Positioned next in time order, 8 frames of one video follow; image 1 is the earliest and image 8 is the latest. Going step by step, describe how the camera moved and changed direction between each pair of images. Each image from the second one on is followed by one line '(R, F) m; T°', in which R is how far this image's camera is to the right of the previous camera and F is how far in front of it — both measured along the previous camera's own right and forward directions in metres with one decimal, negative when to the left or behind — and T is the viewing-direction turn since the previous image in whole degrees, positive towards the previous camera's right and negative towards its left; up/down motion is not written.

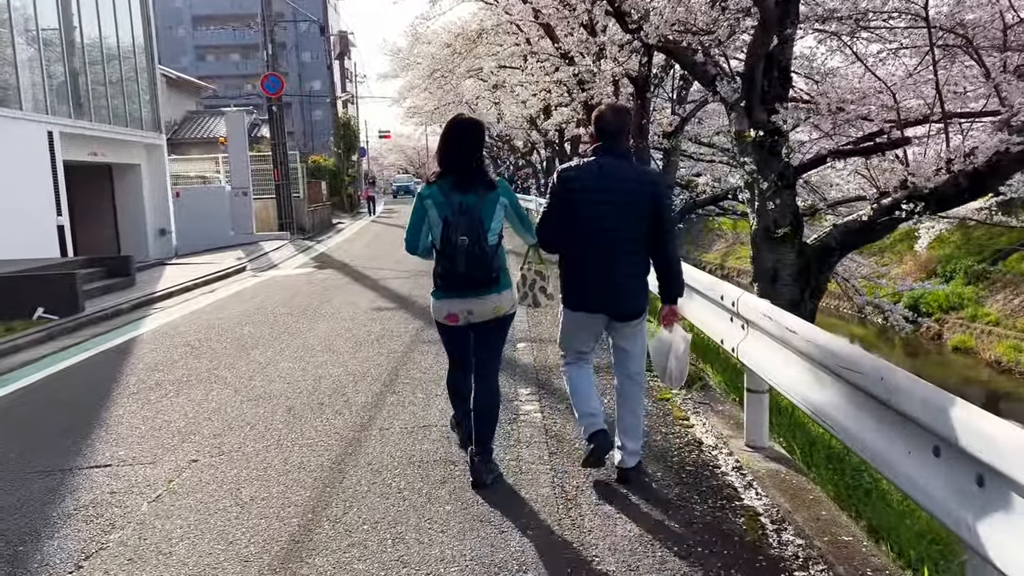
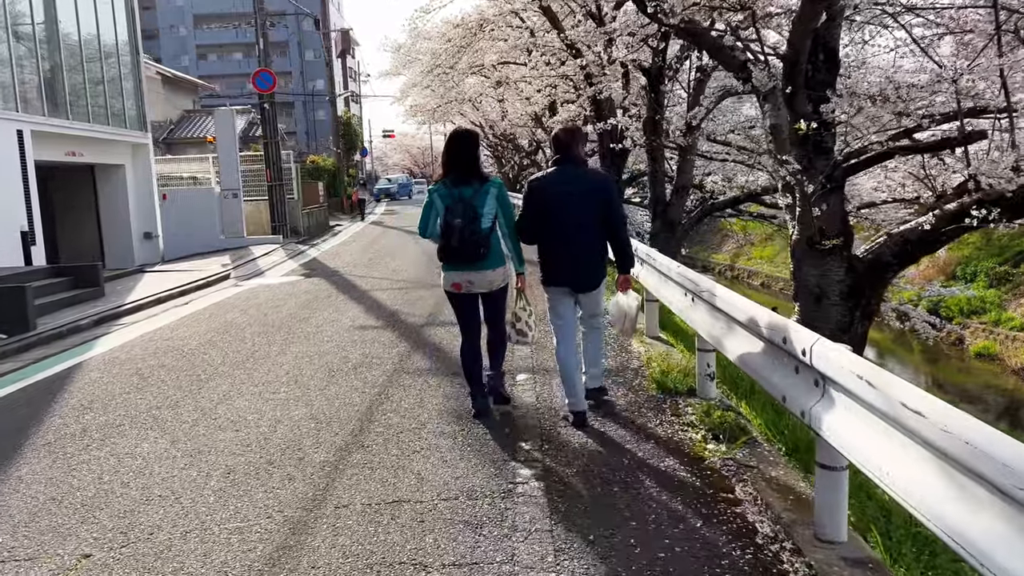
(0.0, +0.9) m; 0°
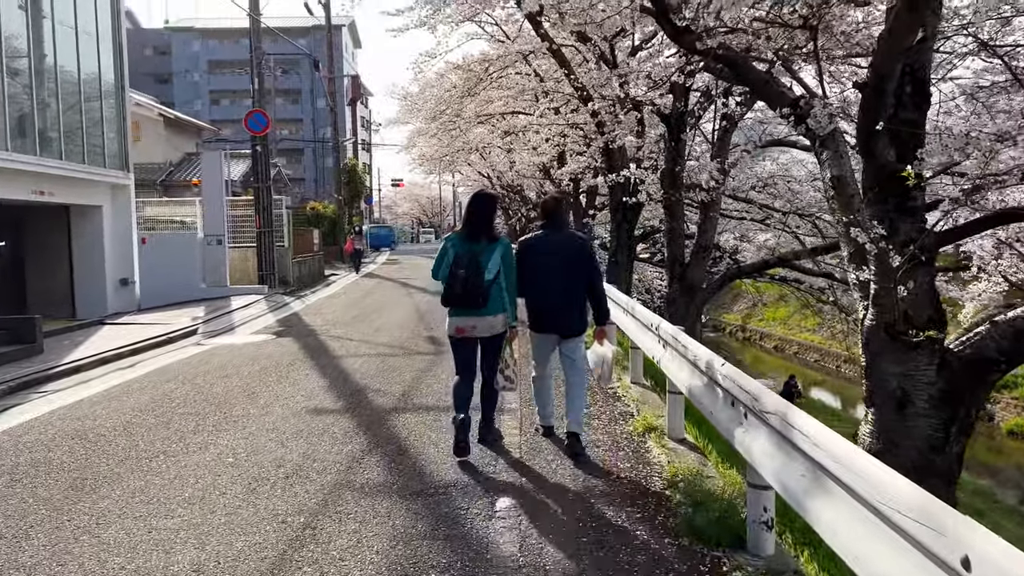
(+0.1, +1.2) m; -1°
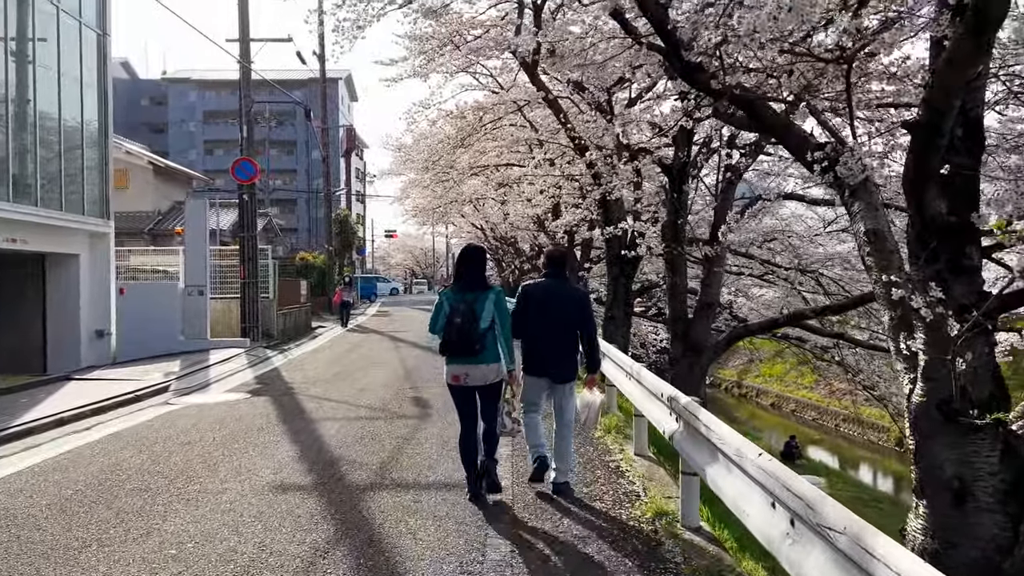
(0.0, +0.6) m; +1°
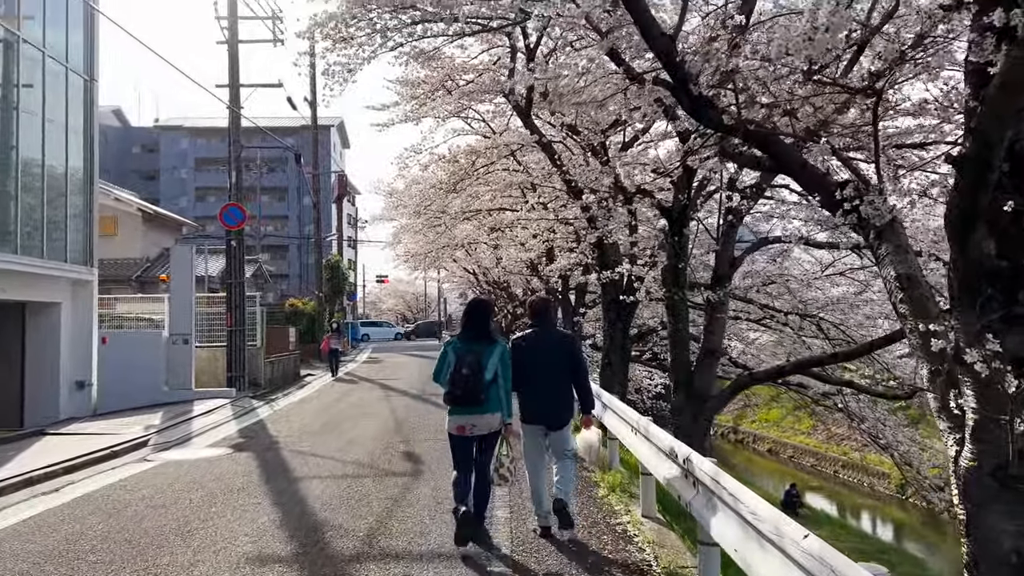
(0.0, +0.3) m; +1°
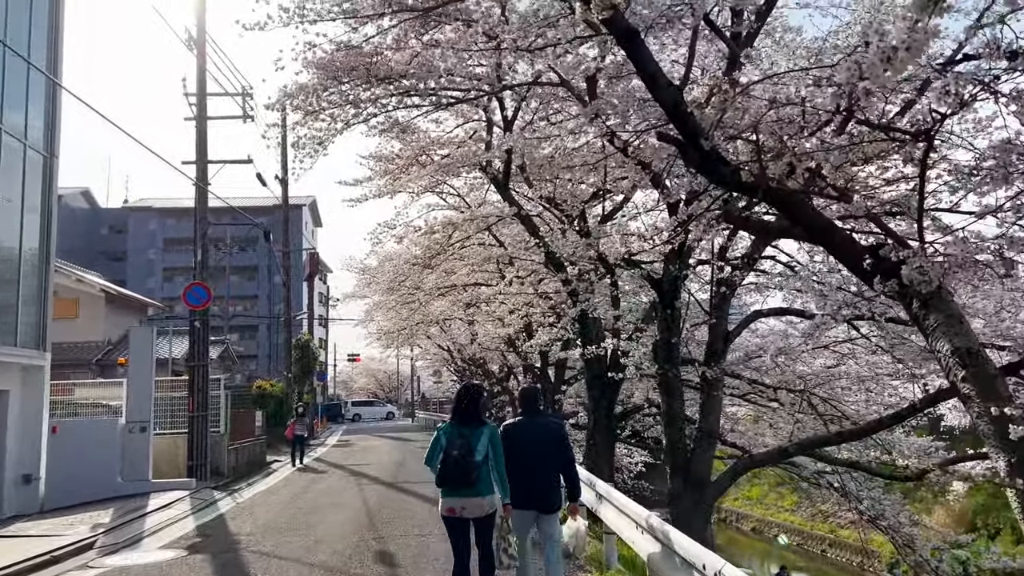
(-0.1, +0.5) m; +2°
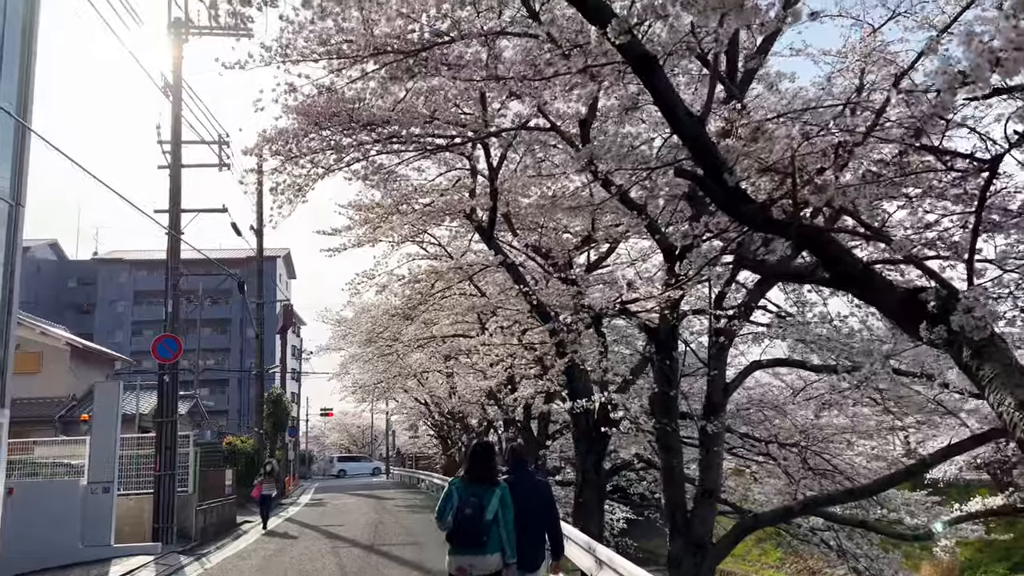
(-0.1, +0.4) m; +2°
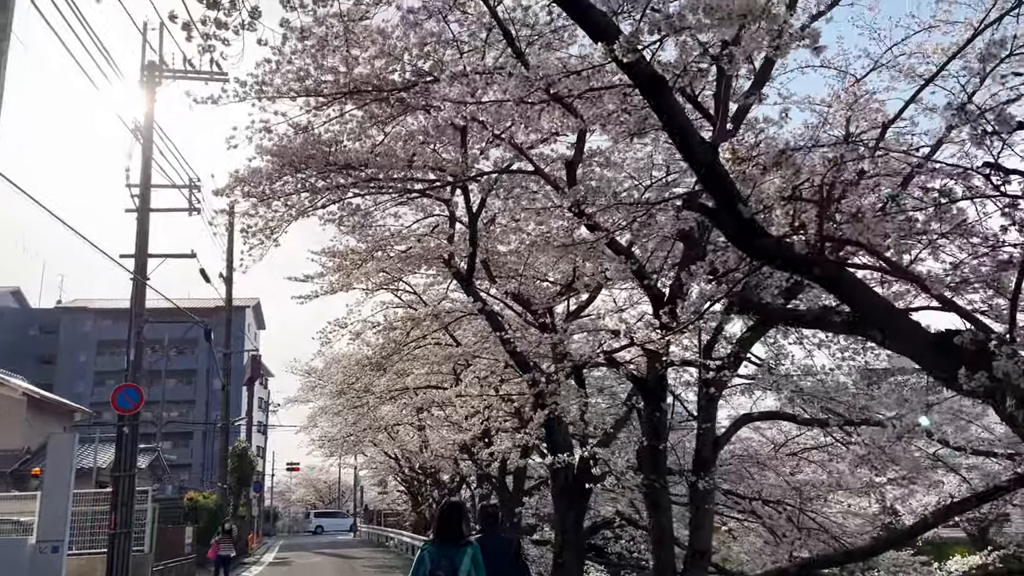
(-0.1, +0.3) m; +2°
